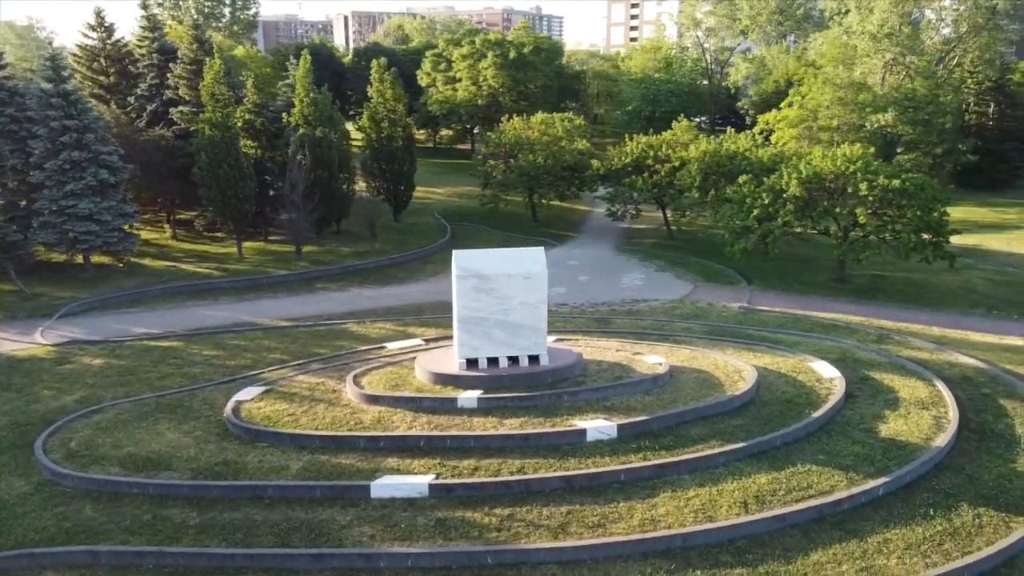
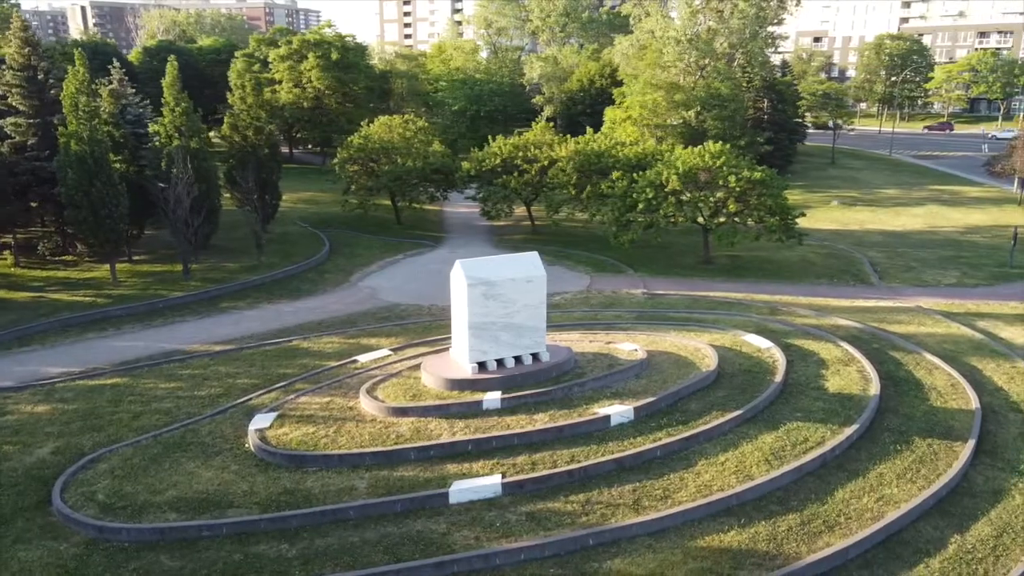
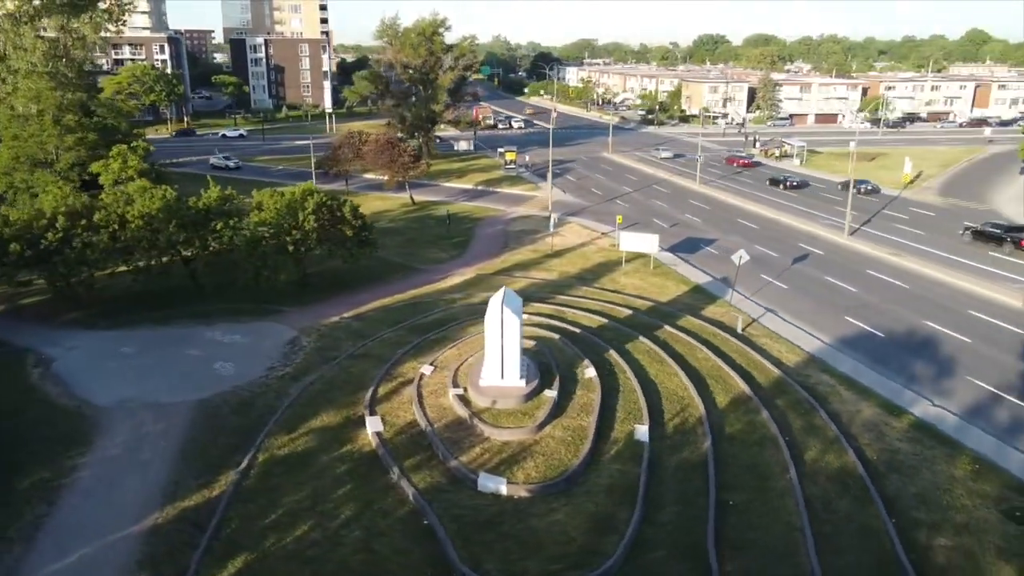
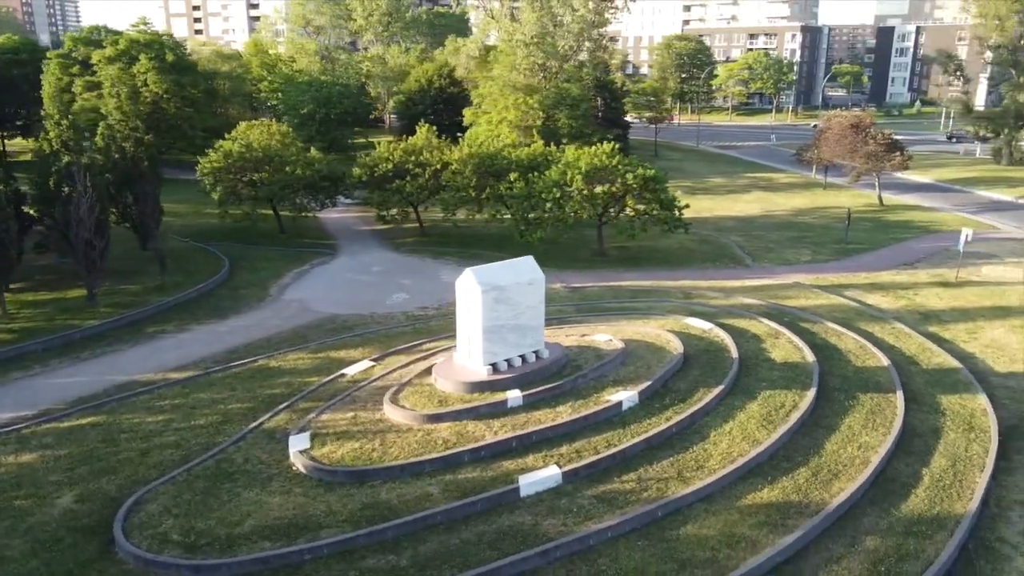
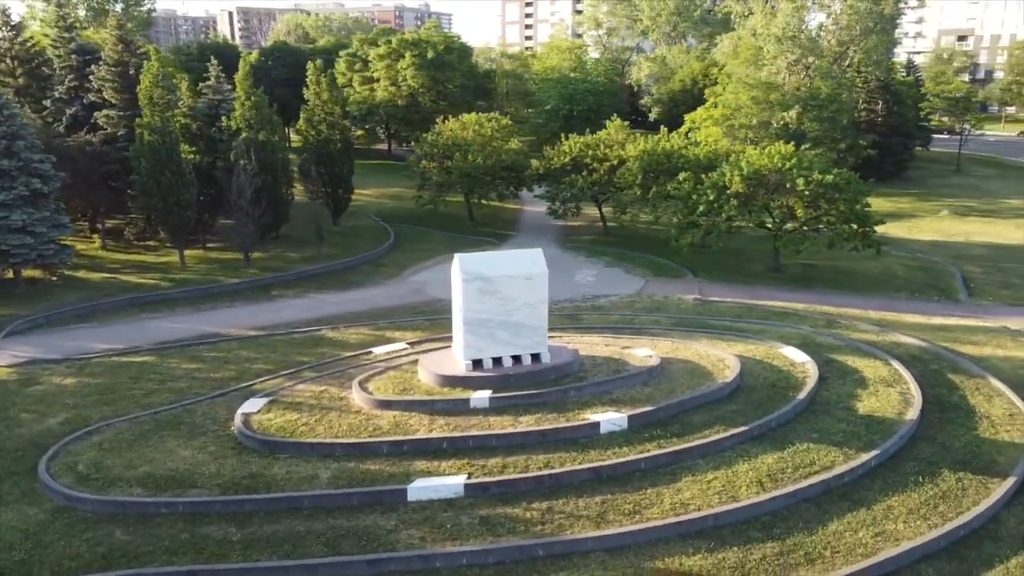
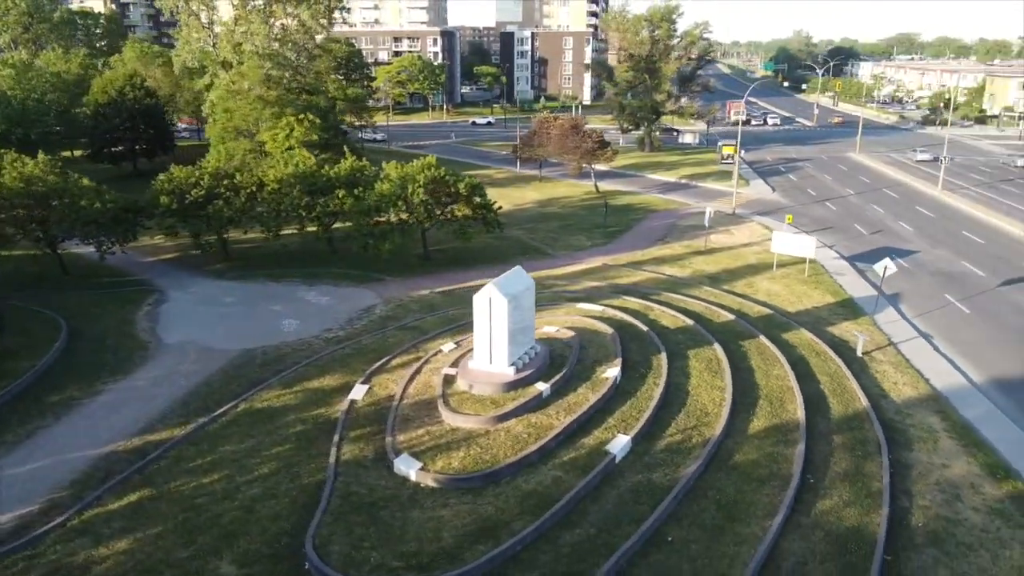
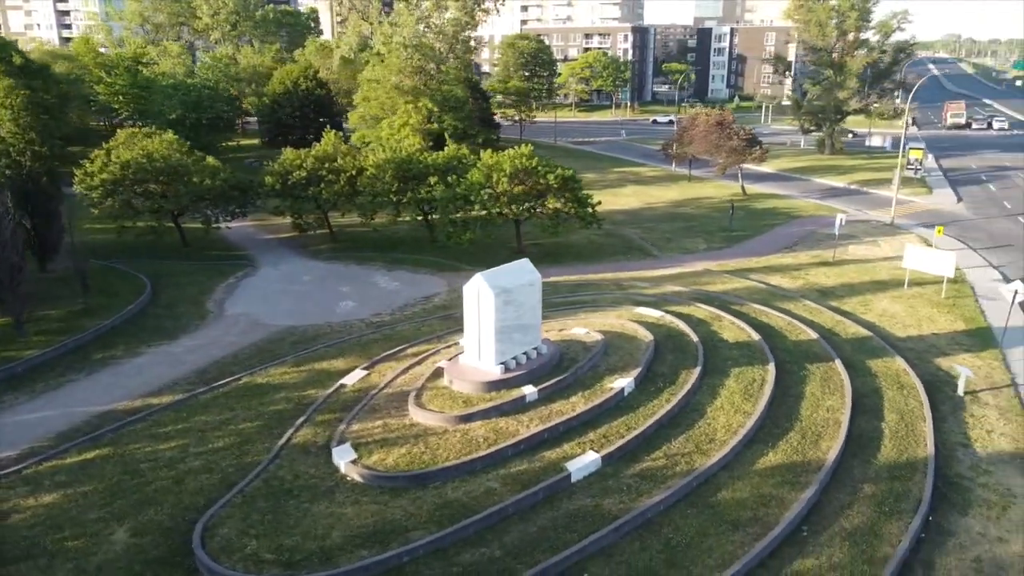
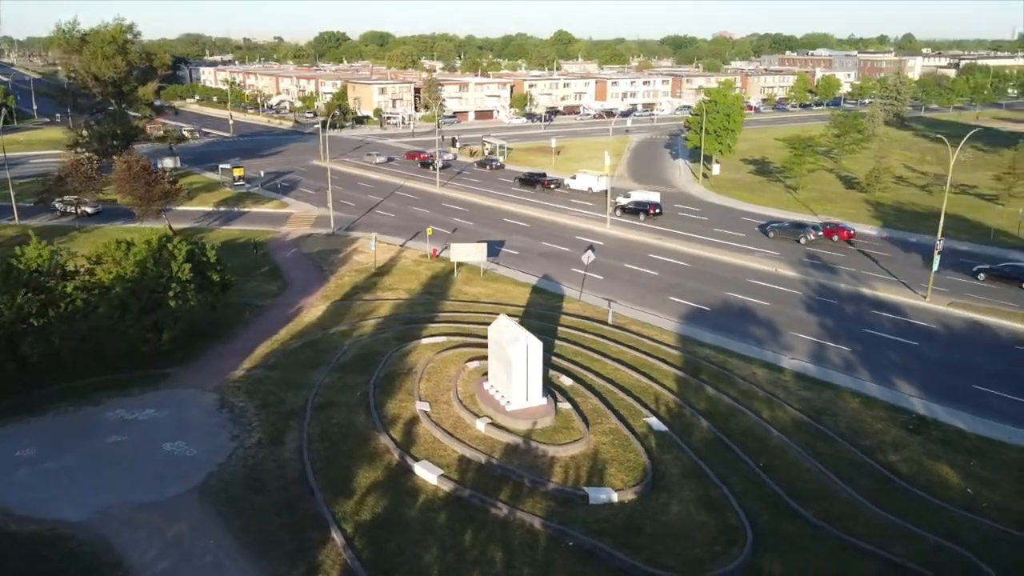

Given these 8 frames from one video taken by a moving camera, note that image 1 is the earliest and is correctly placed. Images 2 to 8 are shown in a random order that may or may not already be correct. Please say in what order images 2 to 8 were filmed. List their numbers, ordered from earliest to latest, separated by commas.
5, 2, 4, 7, 6, 3, 8
